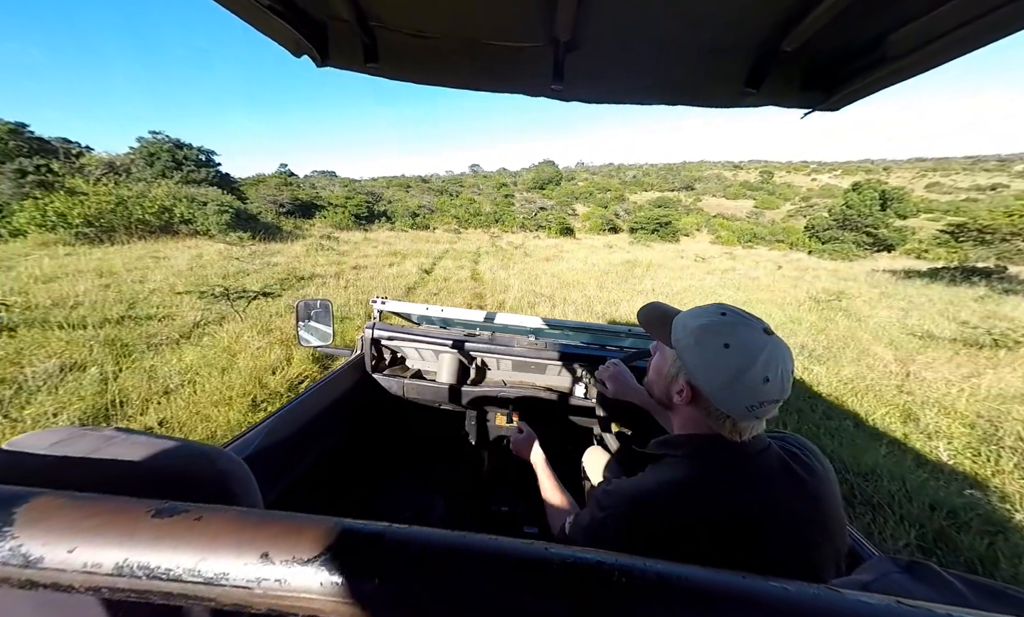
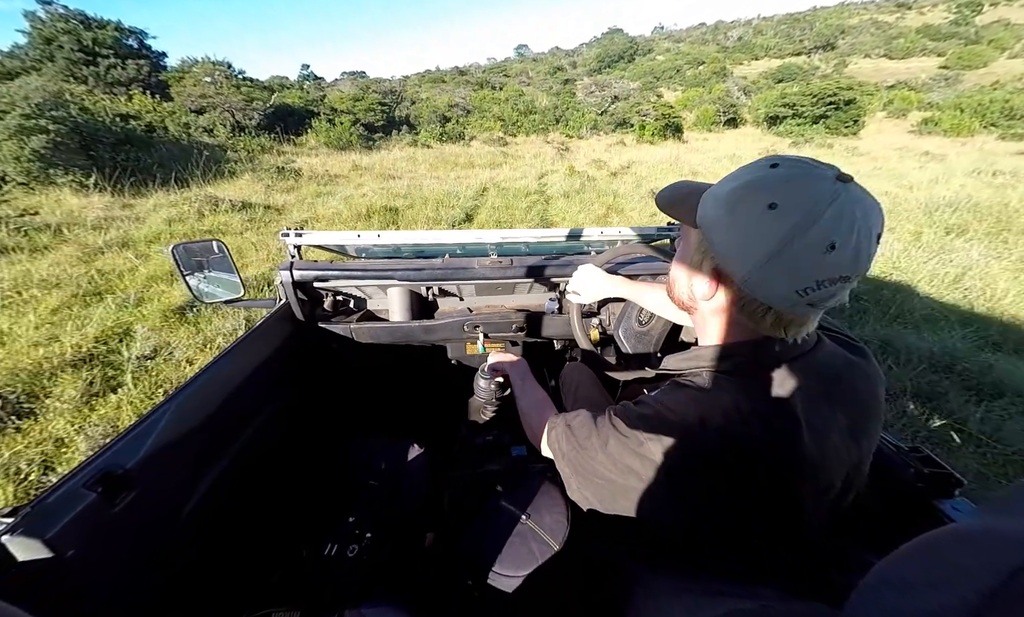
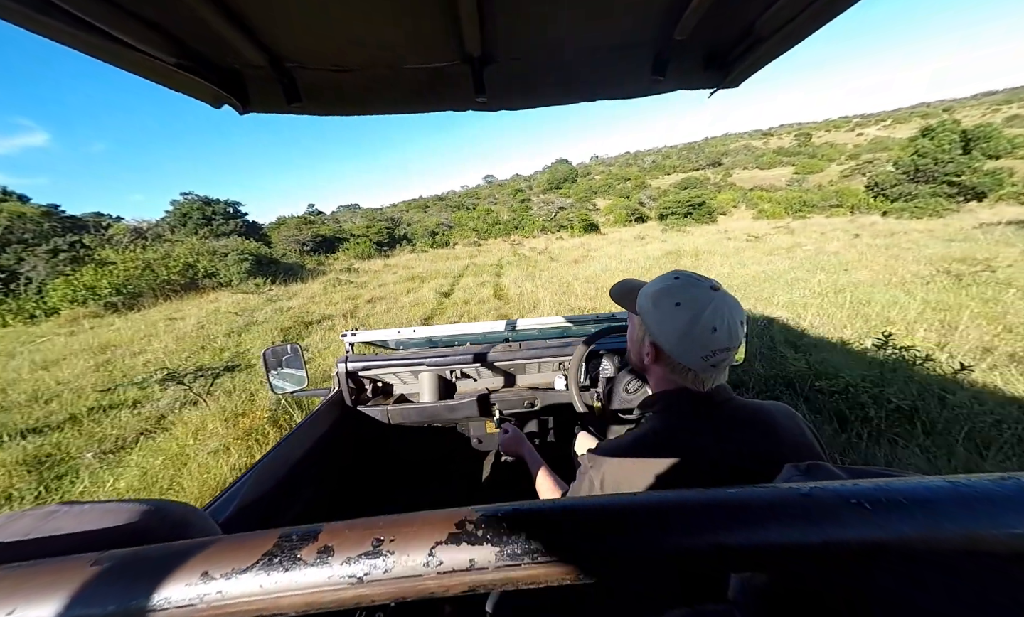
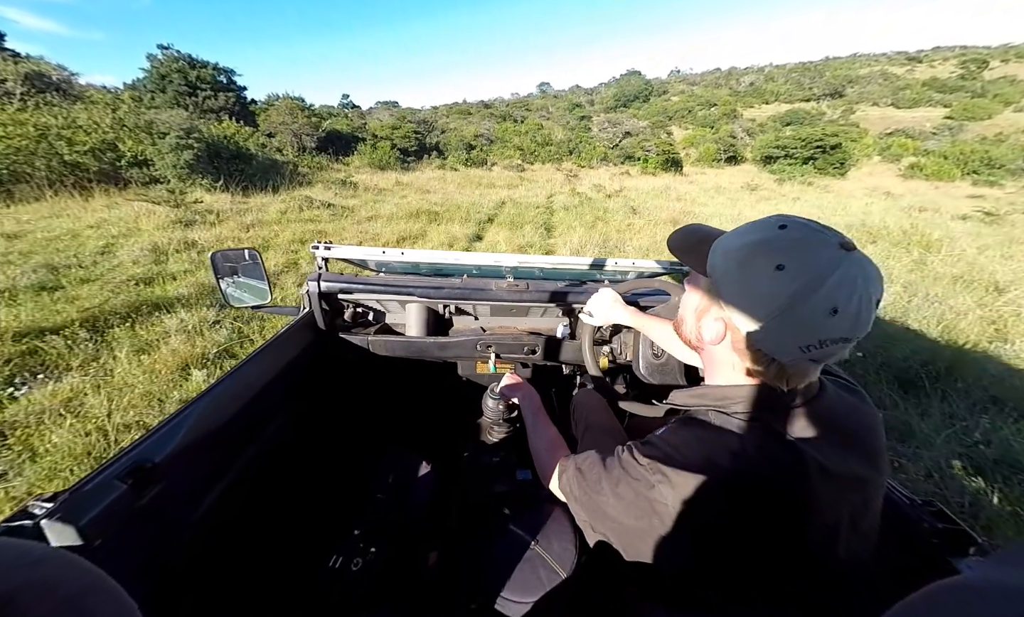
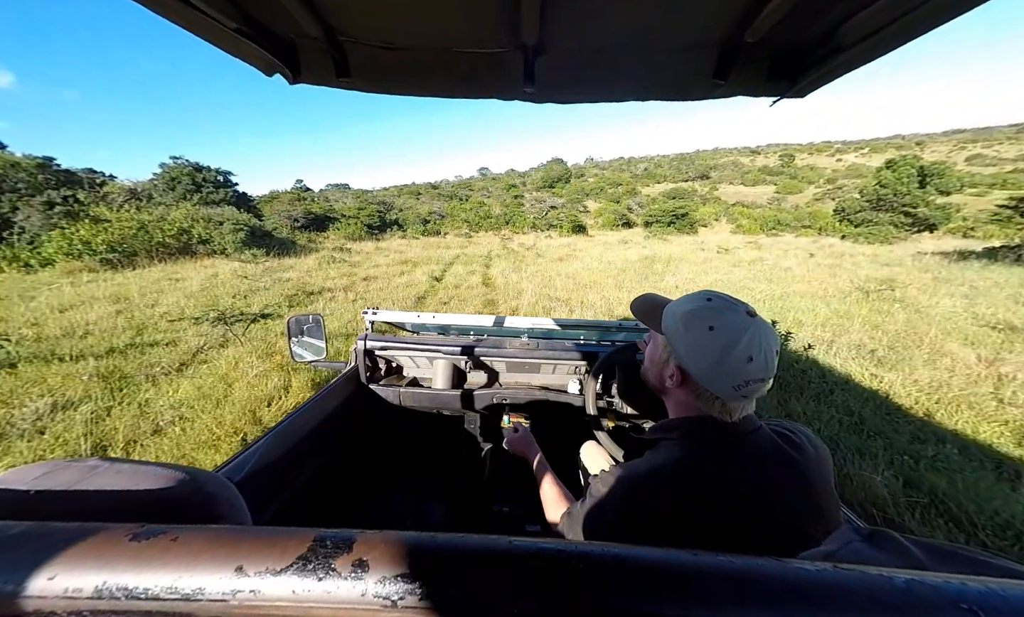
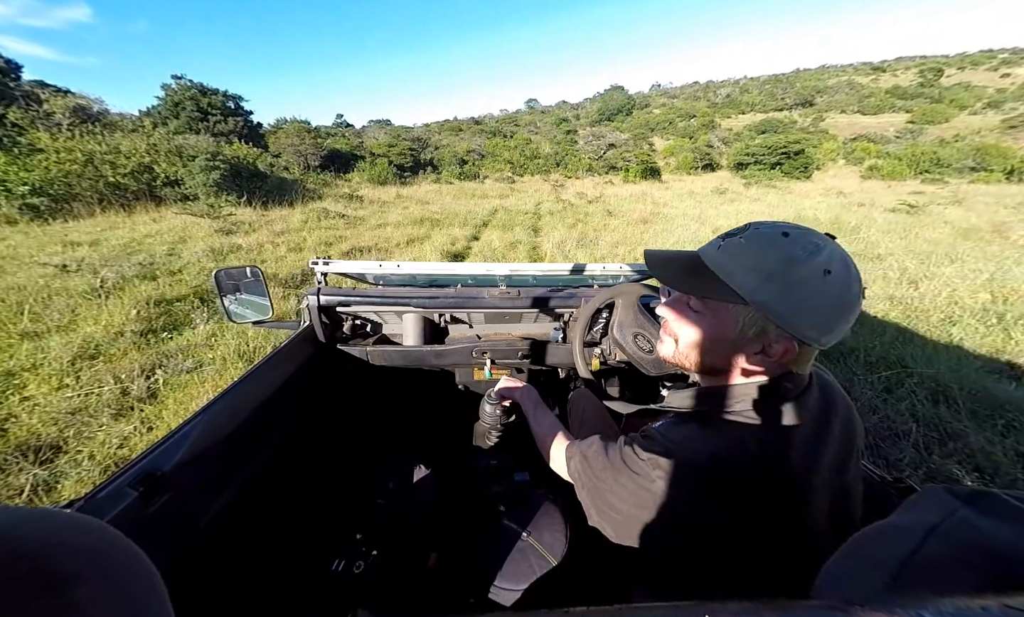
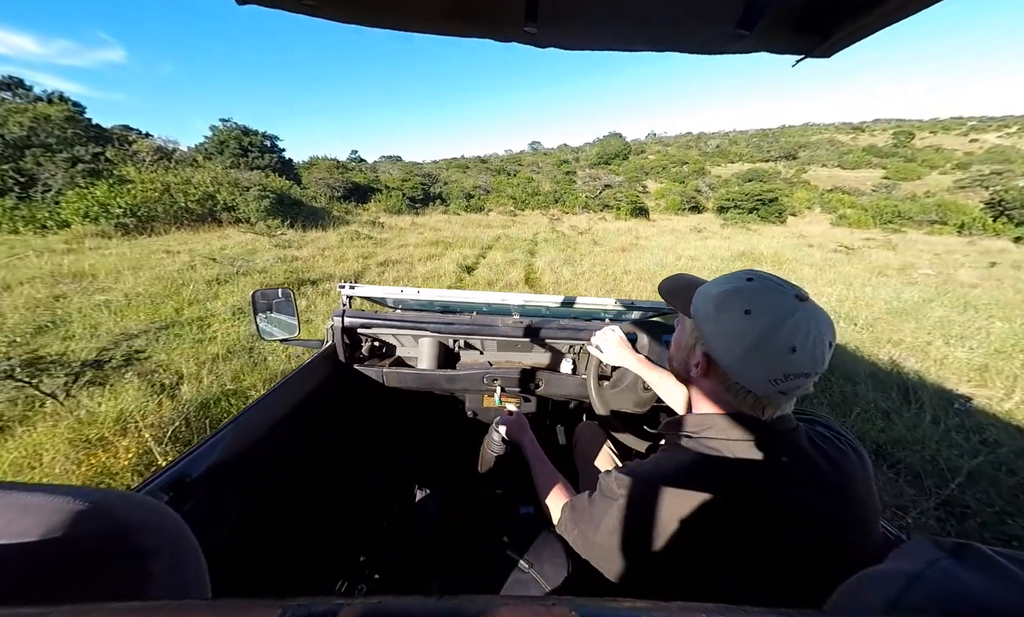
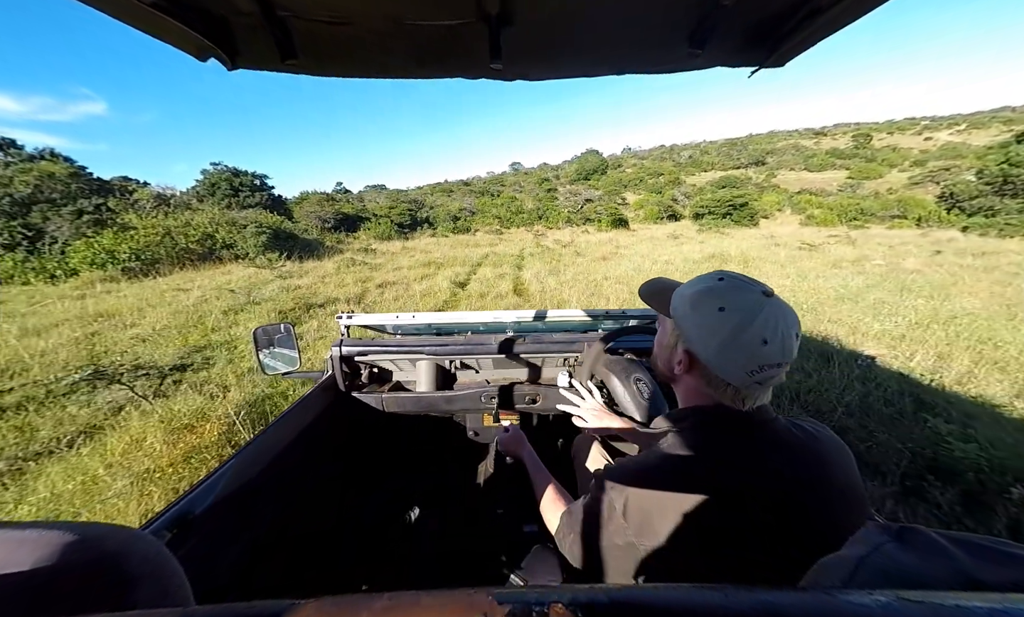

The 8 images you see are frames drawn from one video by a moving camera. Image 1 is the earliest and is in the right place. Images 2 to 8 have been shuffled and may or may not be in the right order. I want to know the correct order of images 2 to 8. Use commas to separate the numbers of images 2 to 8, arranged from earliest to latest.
5, 3, 8, 7, 6, 4, 2
